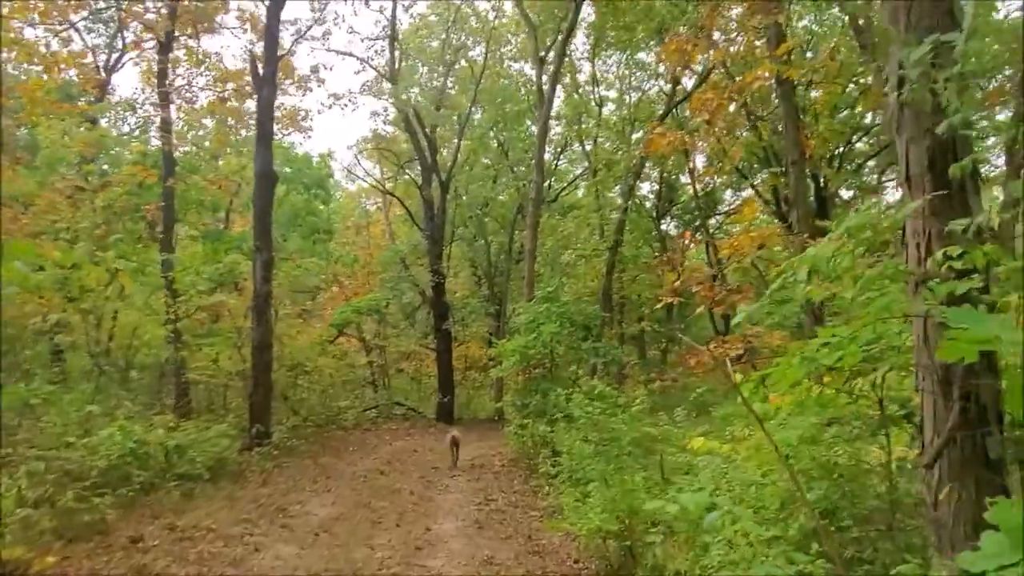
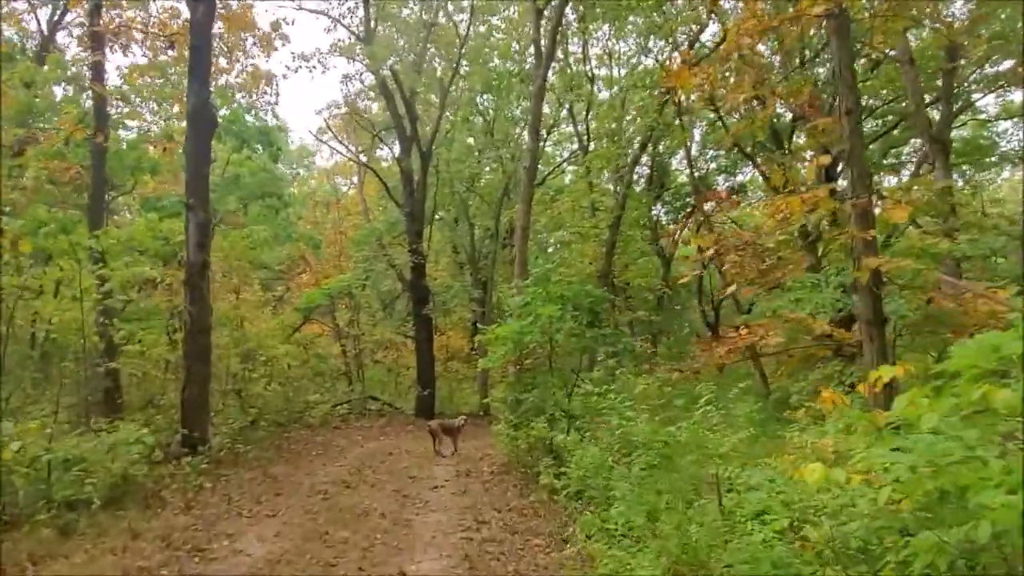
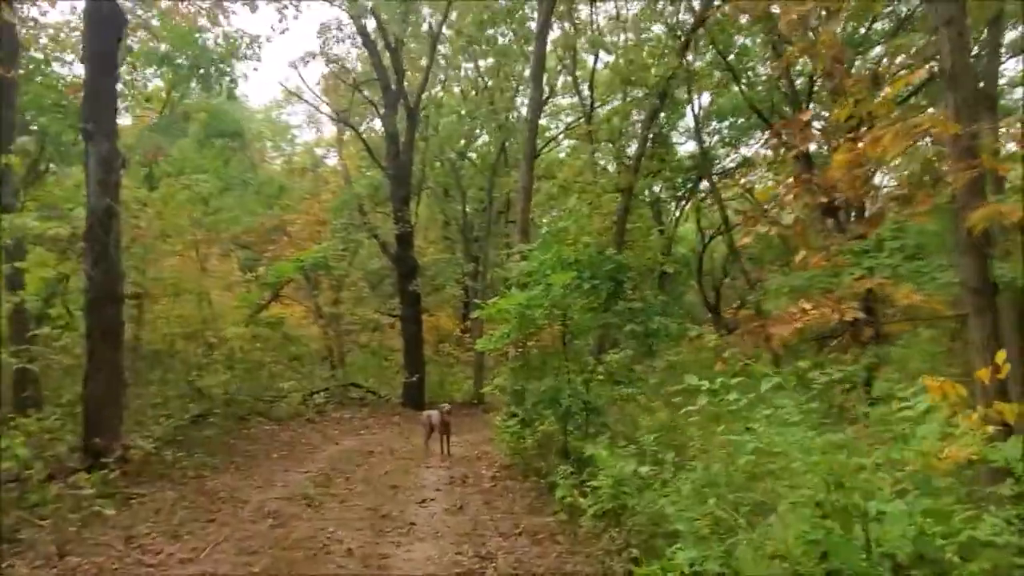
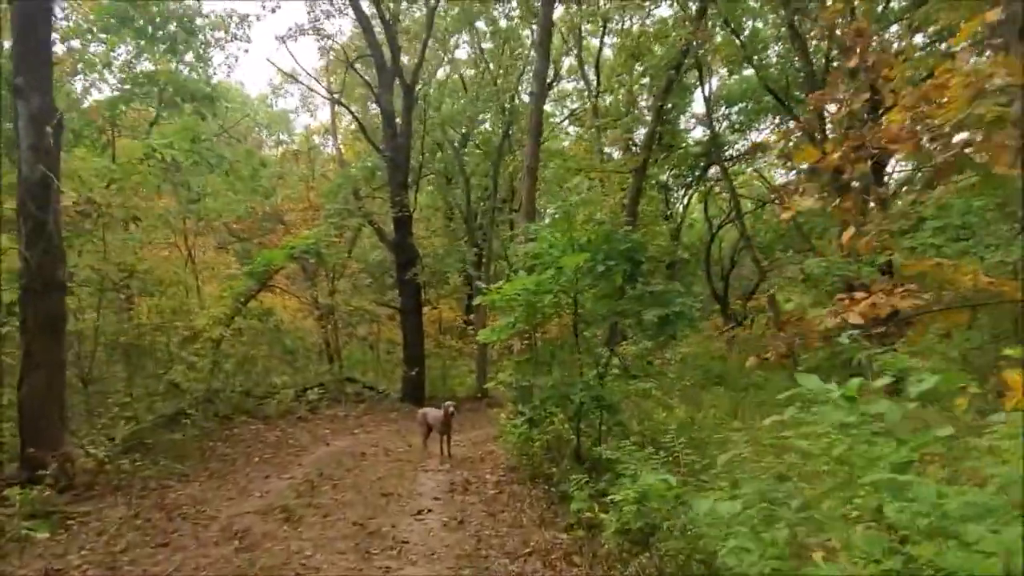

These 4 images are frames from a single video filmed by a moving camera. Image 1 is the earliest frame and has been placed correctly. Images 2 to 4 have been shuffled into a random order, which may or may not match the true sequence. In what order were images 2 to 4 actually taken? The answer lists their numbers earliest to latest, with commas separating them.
2, 3, 4
